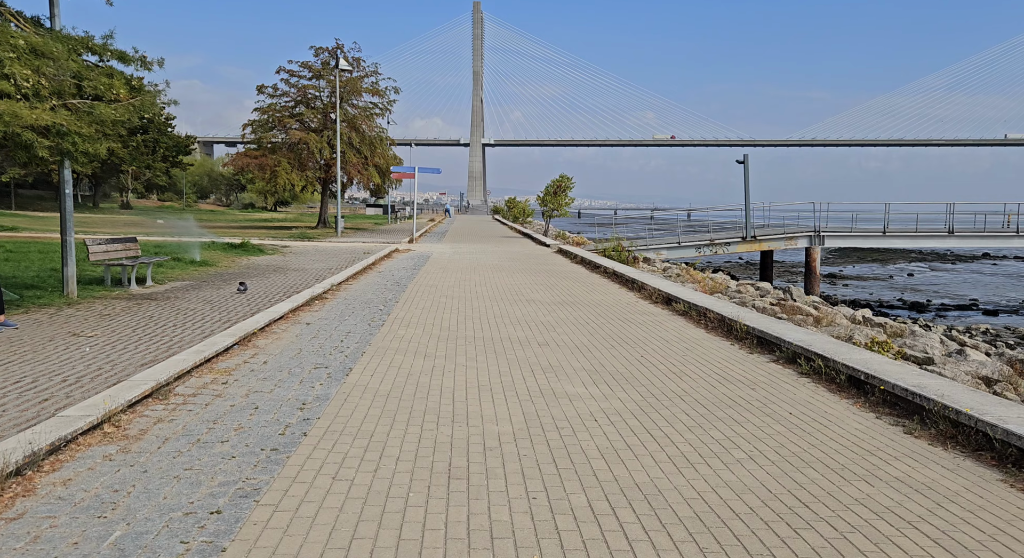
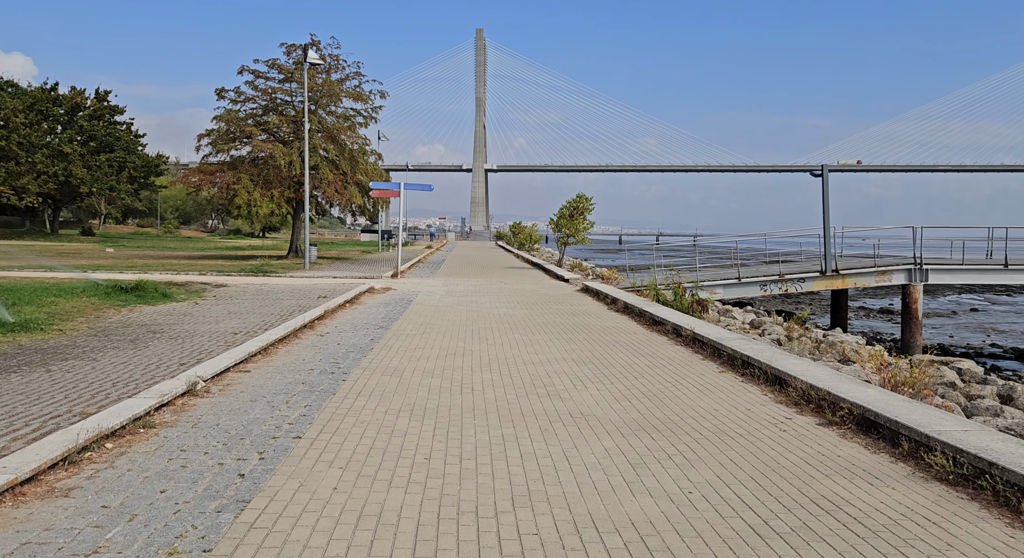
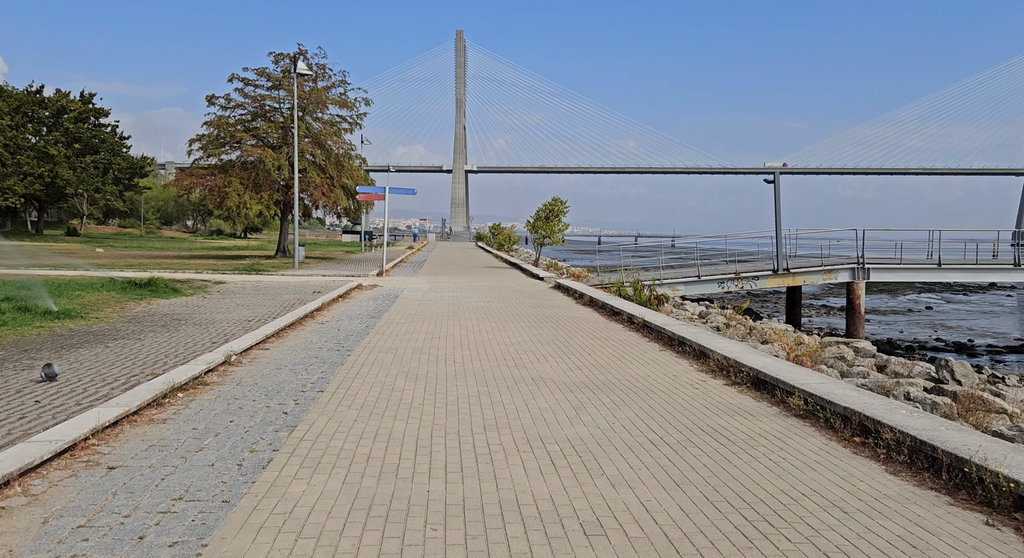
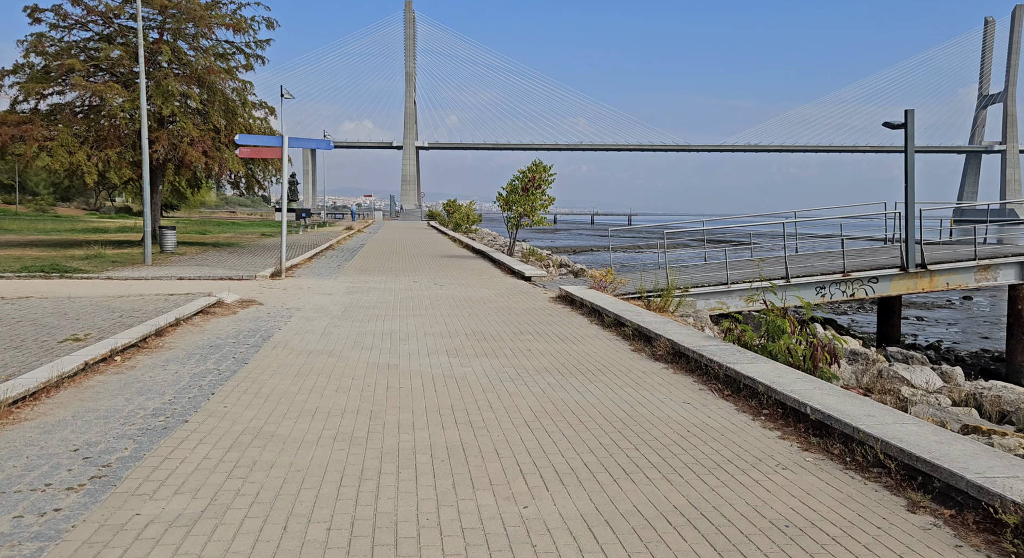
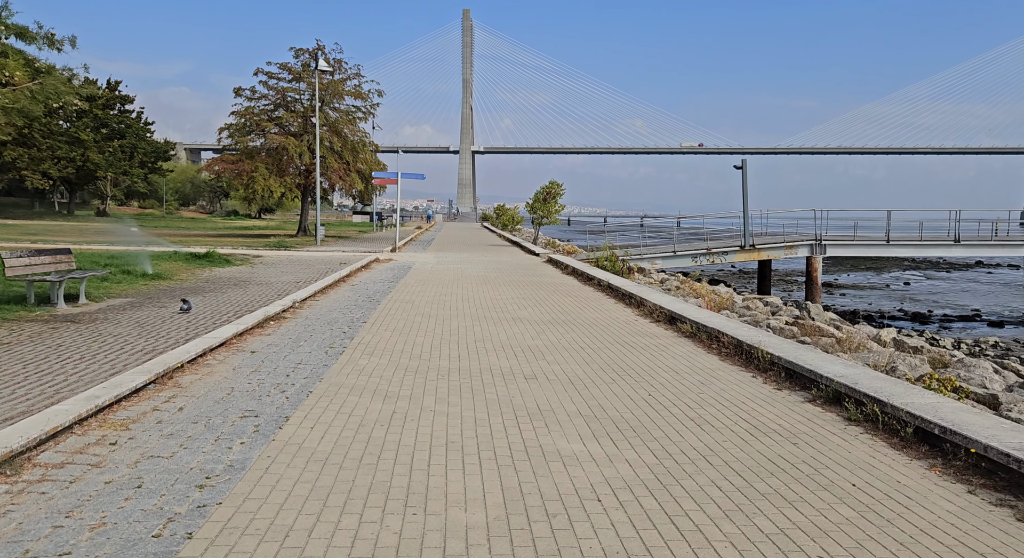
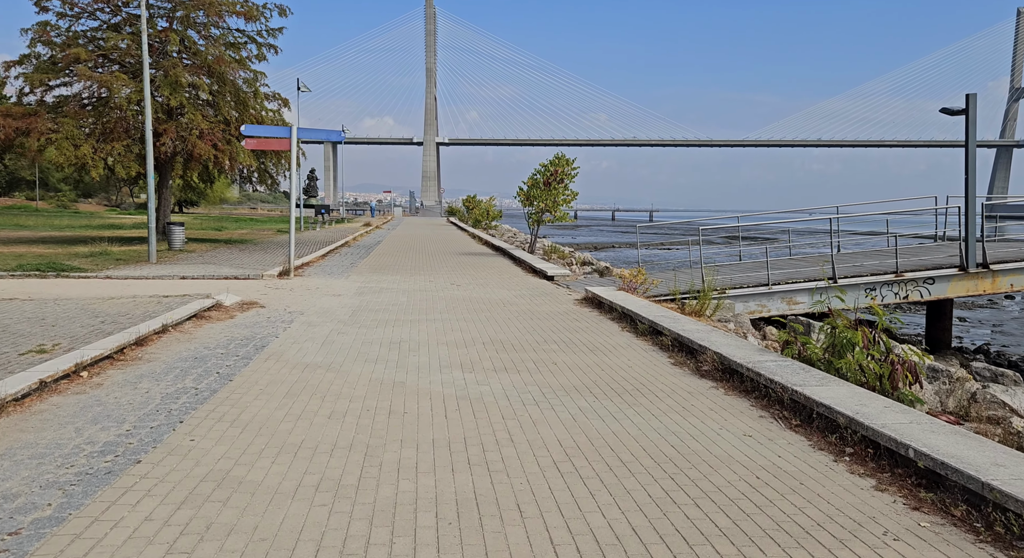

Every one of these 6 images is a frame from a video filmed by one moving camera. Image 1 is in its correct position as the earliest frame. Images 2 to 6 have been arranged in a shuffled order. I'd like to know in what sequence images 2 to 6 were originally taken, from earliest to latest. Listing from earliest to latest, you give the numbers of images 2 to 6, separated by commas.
5, 3, 2, 4, 6
